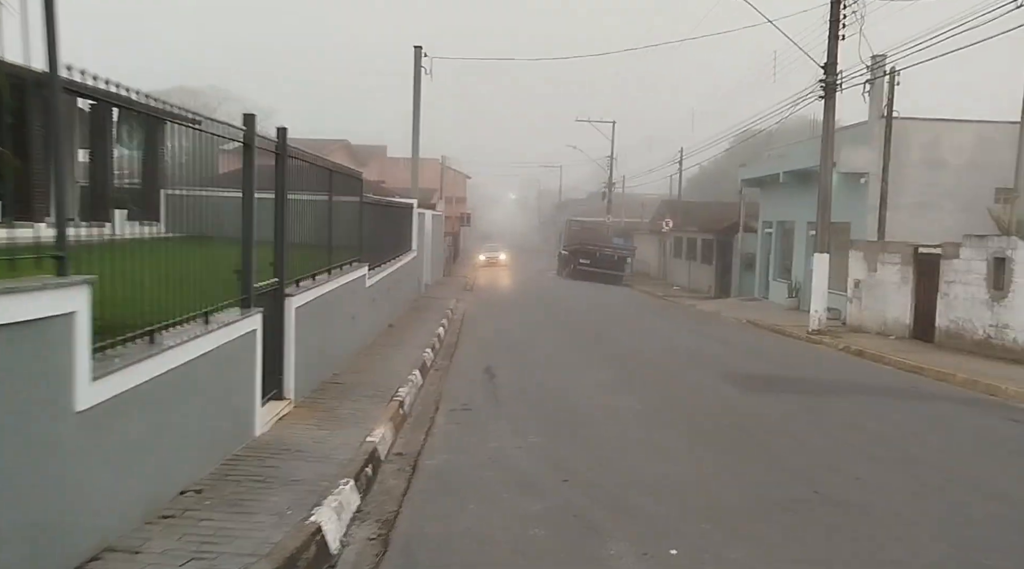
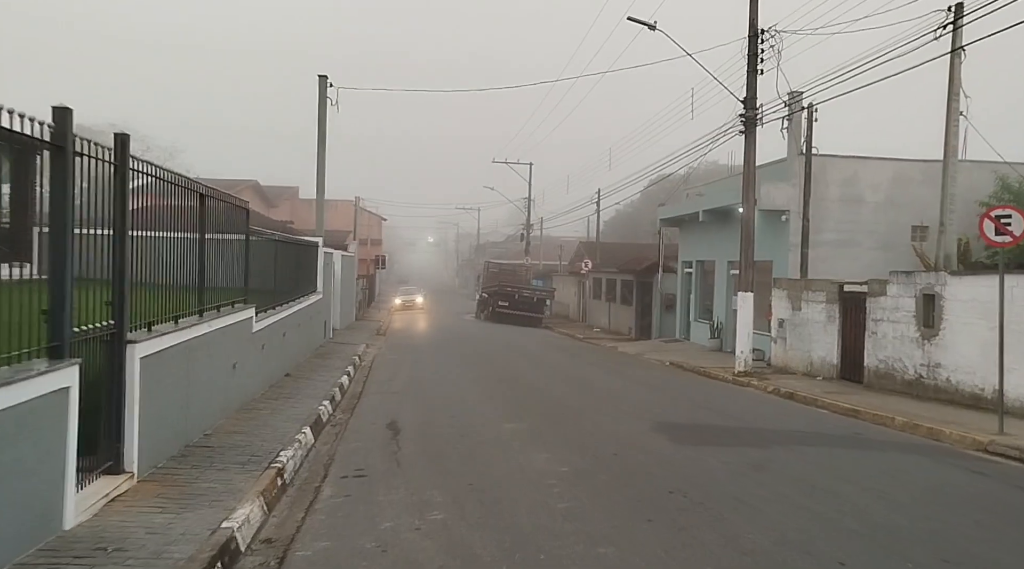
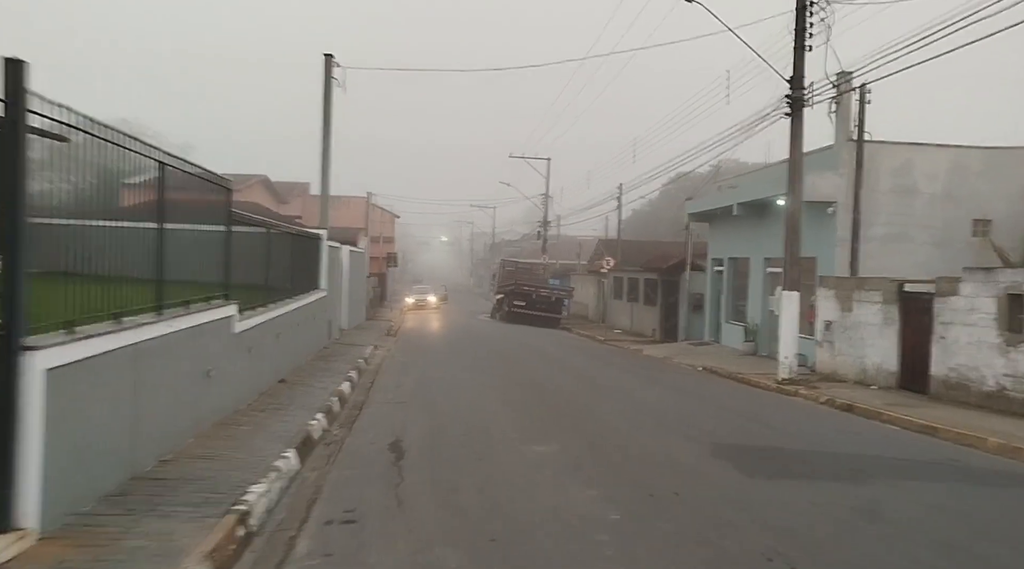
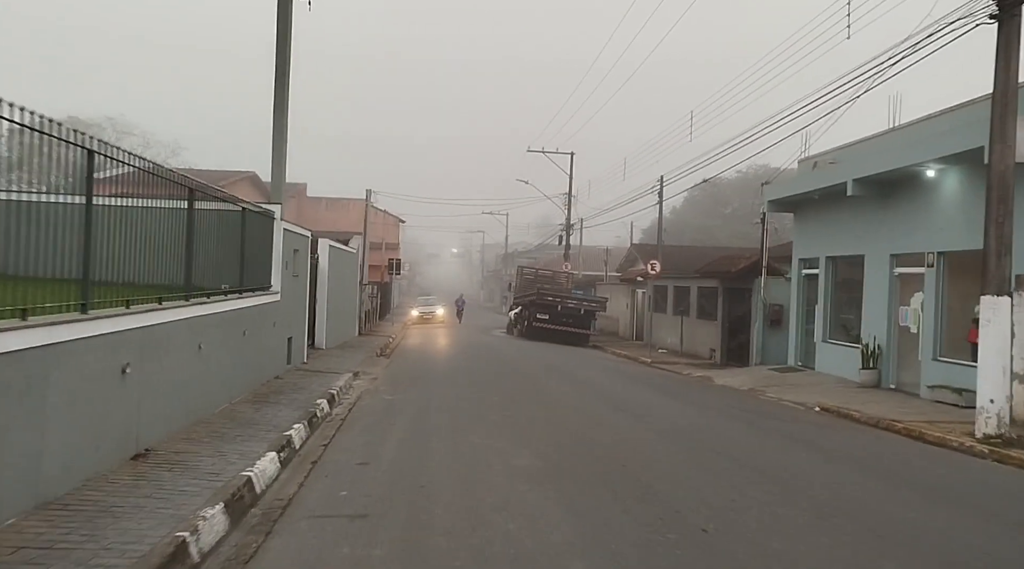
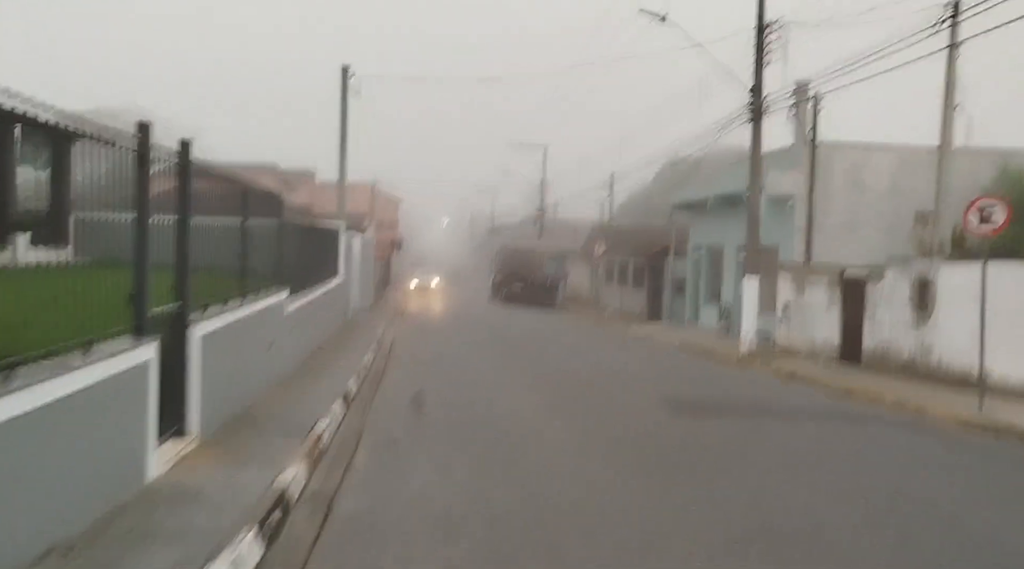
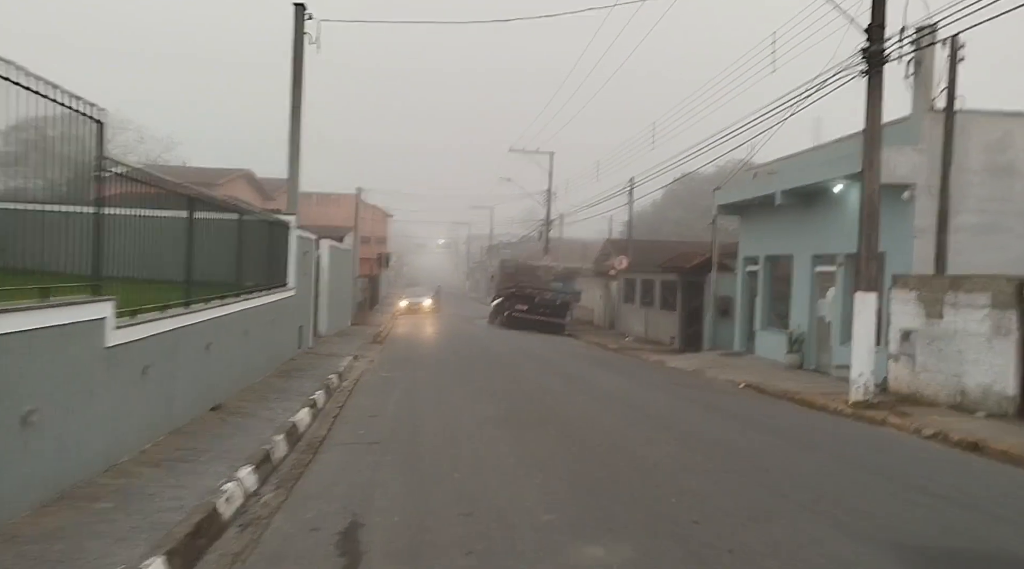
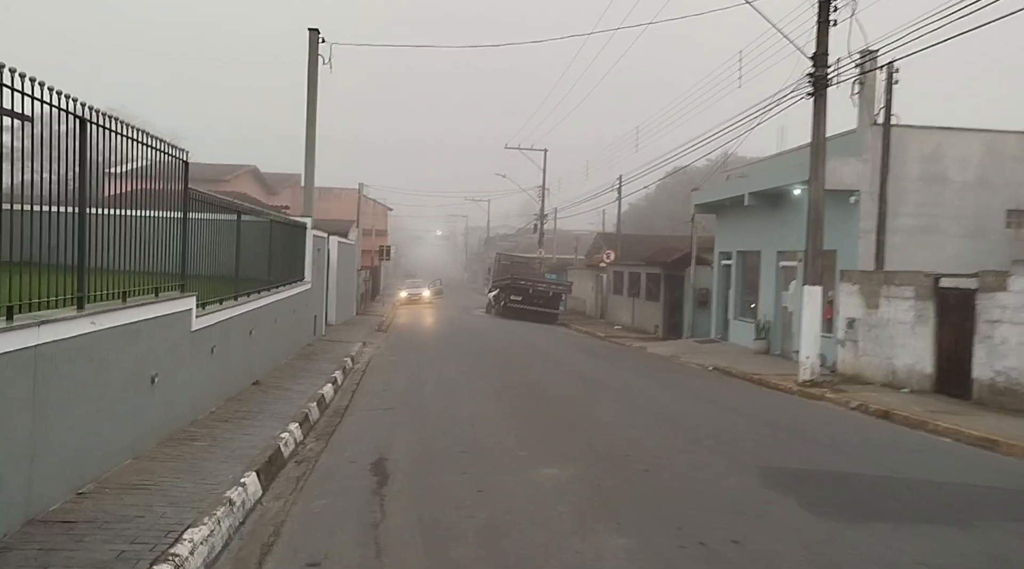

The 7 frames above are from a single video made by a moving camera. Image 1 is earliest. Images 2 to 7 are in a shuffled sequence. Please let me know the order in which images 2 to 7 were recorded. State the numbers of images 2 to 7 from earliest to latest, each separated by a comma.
5, 2, 3, 7, 6, 4
